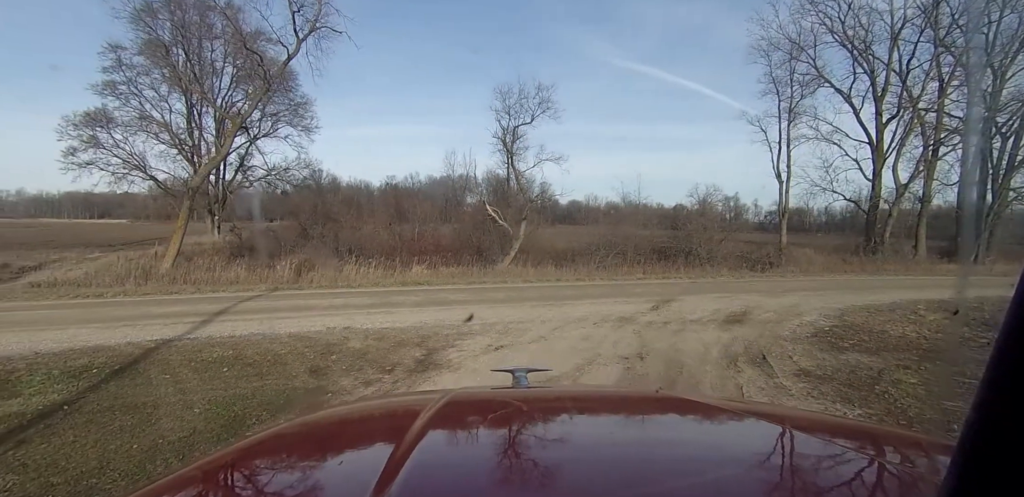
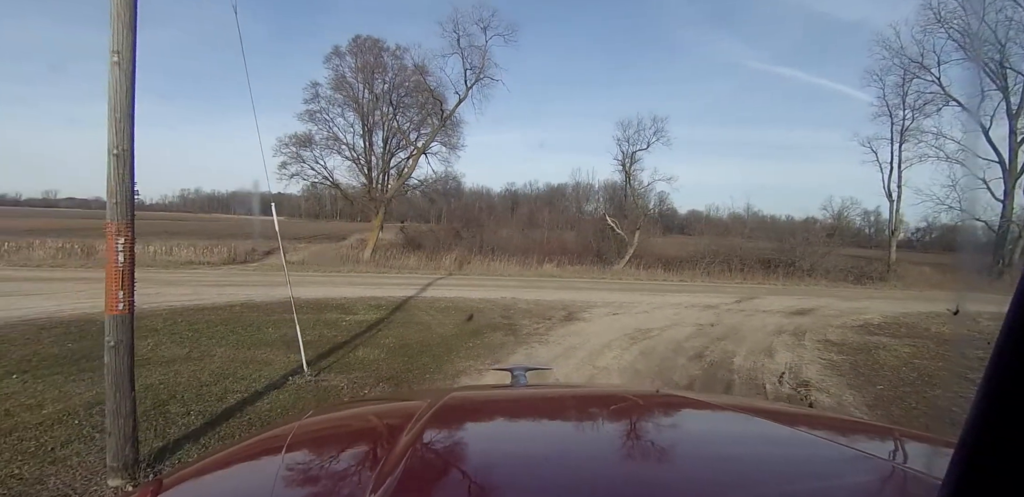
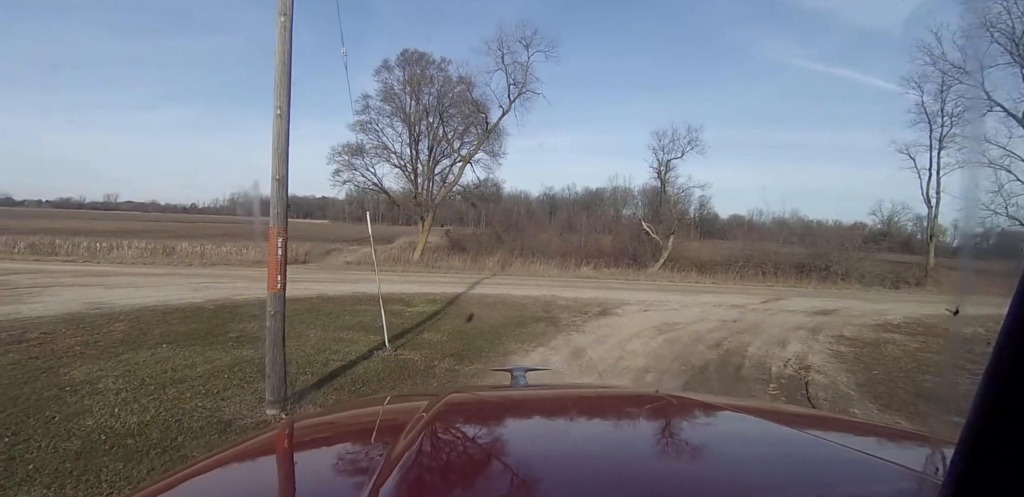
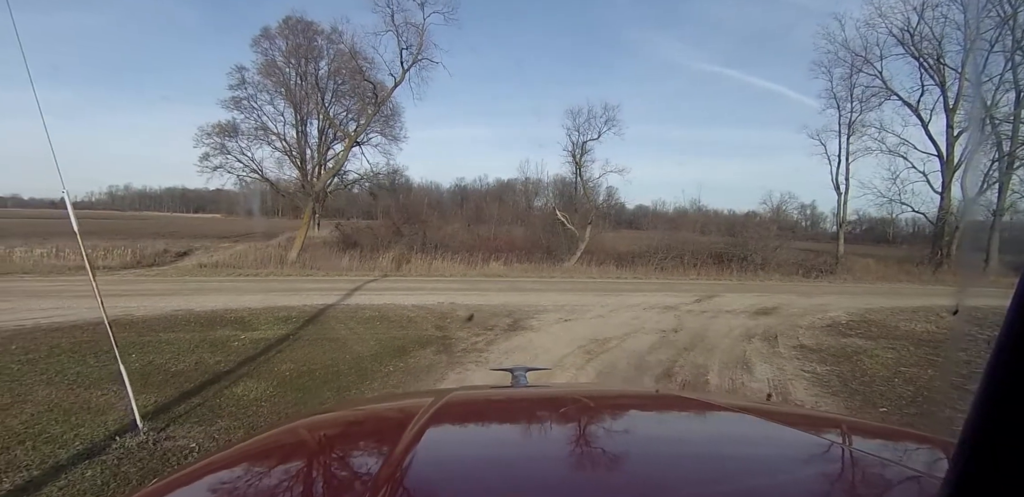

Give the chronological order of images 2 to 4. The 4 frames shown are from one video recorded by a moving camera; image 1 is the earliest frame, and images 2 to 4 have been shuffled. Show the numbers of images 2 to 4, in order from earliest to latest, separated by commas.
4, 2, 3
